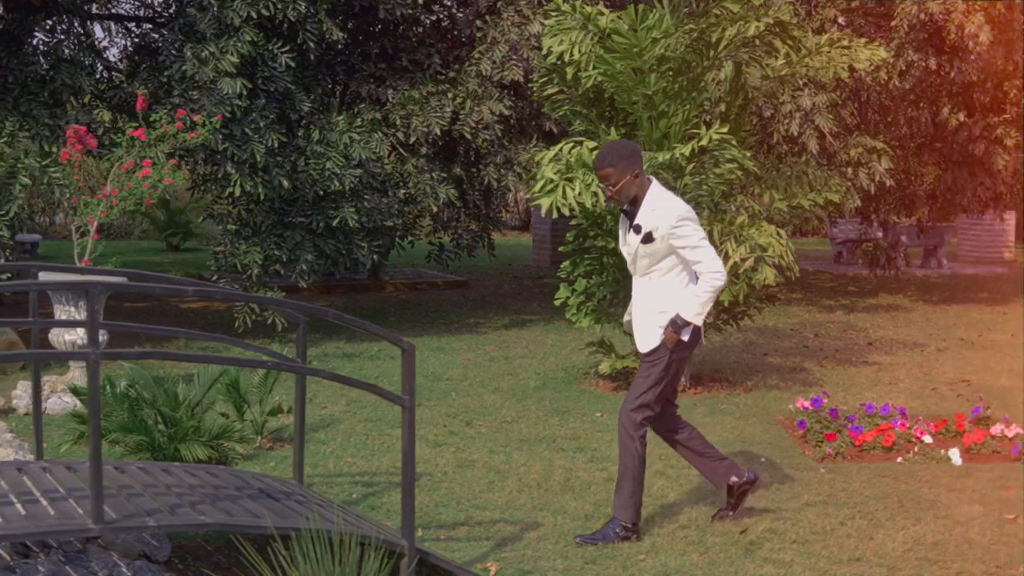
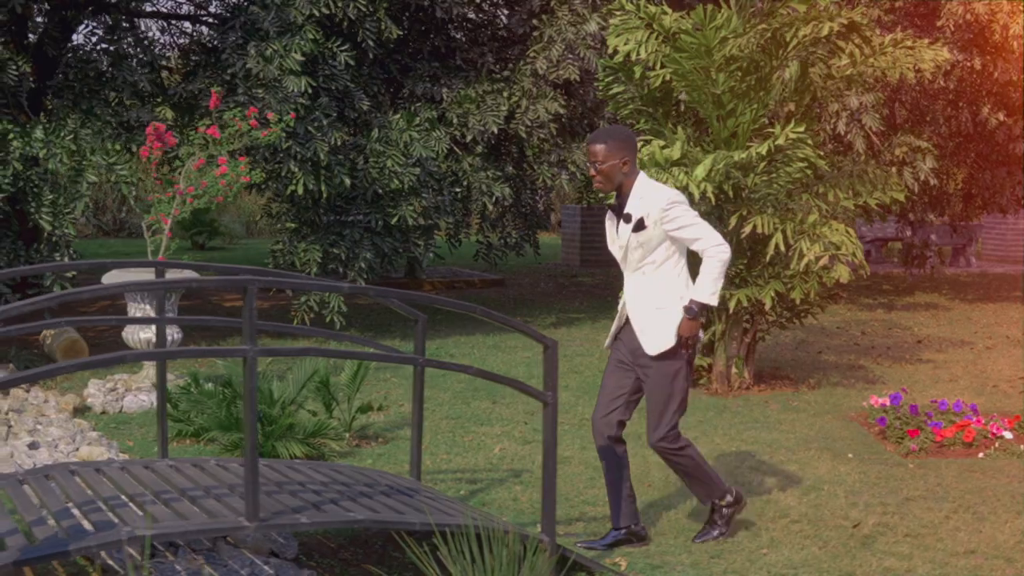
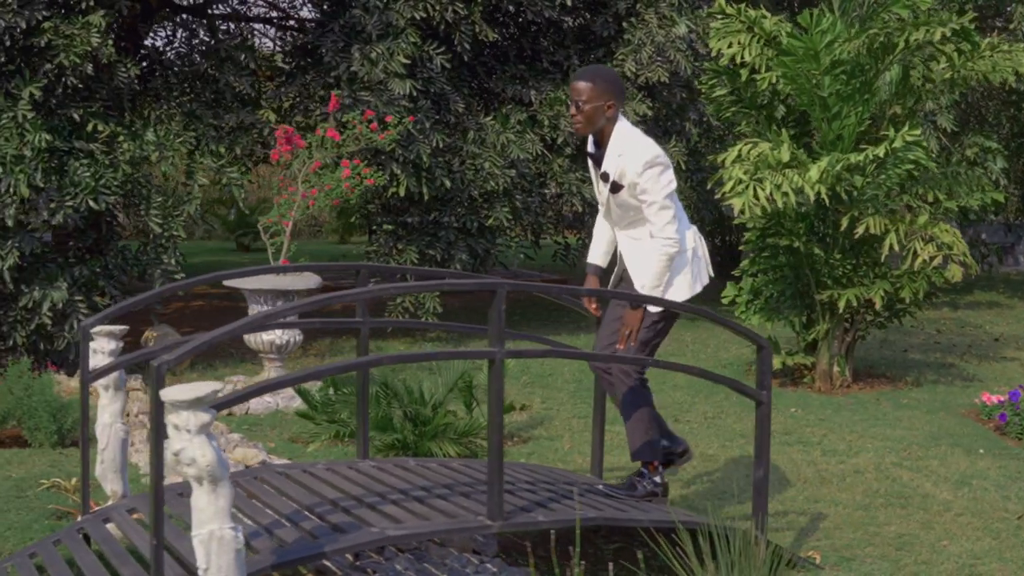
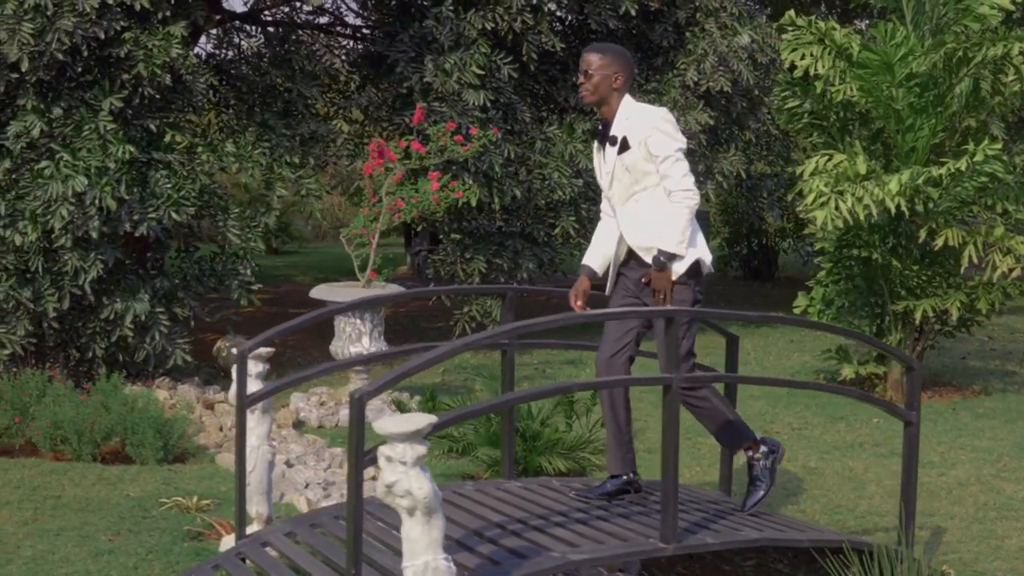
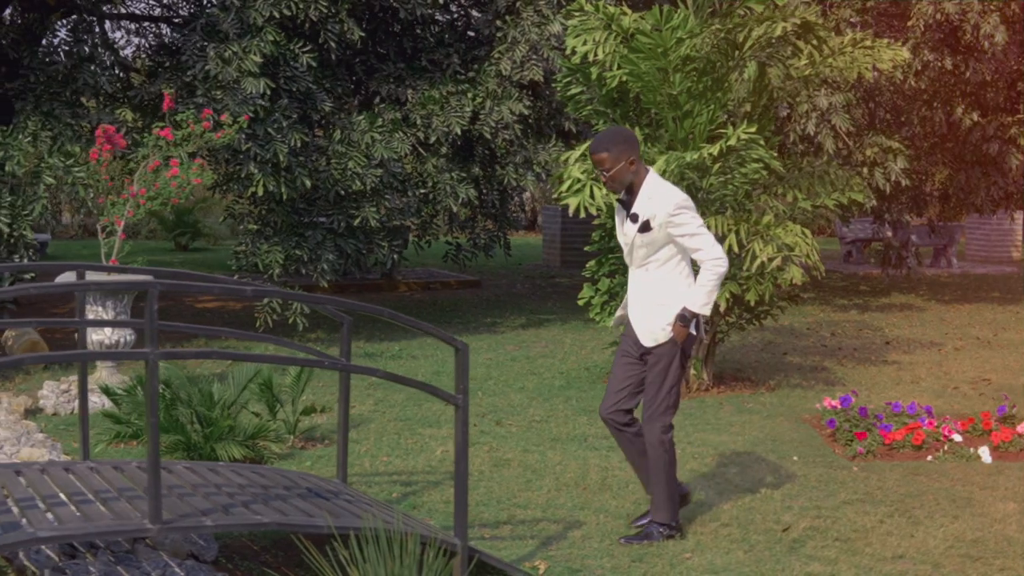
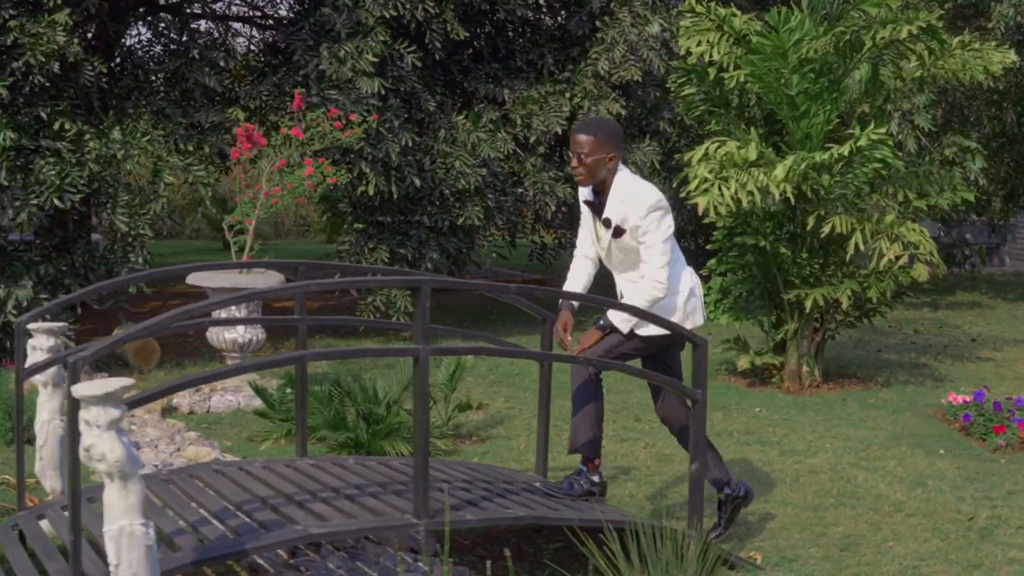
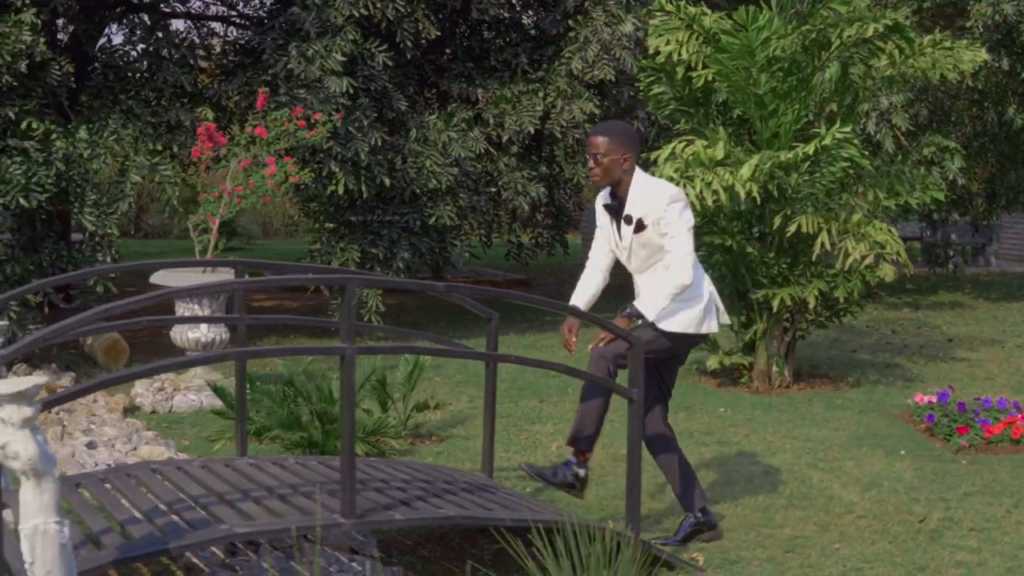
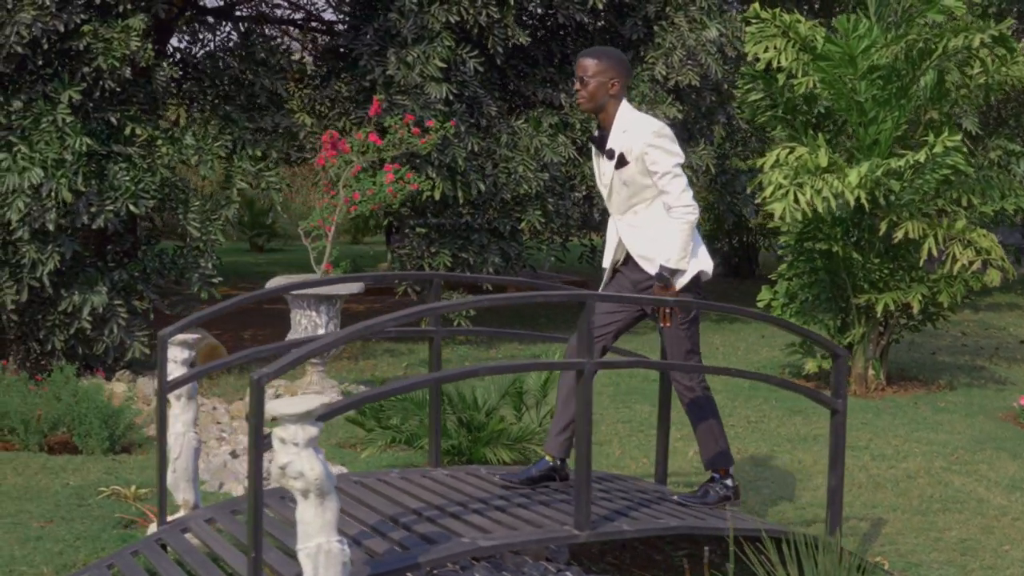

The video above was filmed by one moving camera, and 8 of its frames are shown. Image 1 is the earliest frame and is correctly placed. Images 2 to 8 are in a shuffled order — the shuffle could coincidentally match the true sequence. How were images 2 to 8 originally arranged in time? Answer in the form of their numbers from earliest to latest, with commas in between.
5, 2, 7, 6, 3, 8, 4
